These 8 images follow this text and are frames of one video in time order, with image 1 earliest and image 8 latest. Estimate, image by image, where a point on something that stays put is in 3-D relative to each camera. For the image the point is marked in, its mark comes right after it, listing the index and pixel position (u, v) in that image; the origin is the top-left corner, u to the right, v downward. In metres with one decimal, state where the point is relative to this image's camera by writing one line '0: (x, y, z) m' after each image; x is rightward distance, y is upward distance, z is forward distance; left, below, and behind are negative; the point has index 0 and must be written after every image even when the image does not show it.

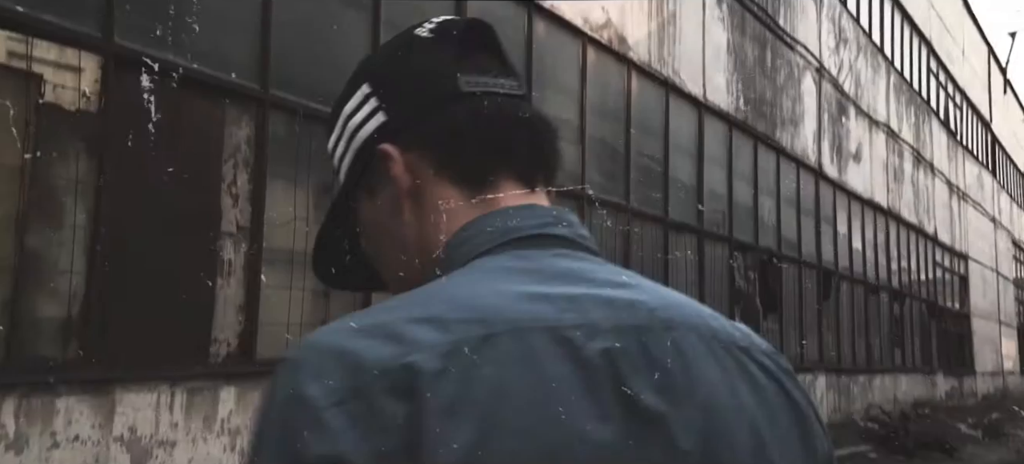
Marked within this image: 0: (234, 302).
0: (-1.8, -0.5, +4.9) m
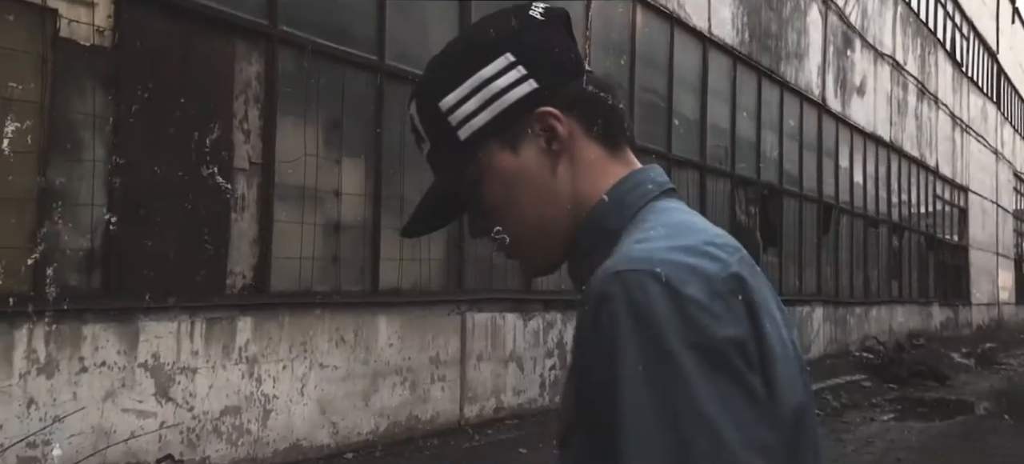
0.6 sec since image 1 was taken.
0: (-1.7, 0.0, +5.0) m
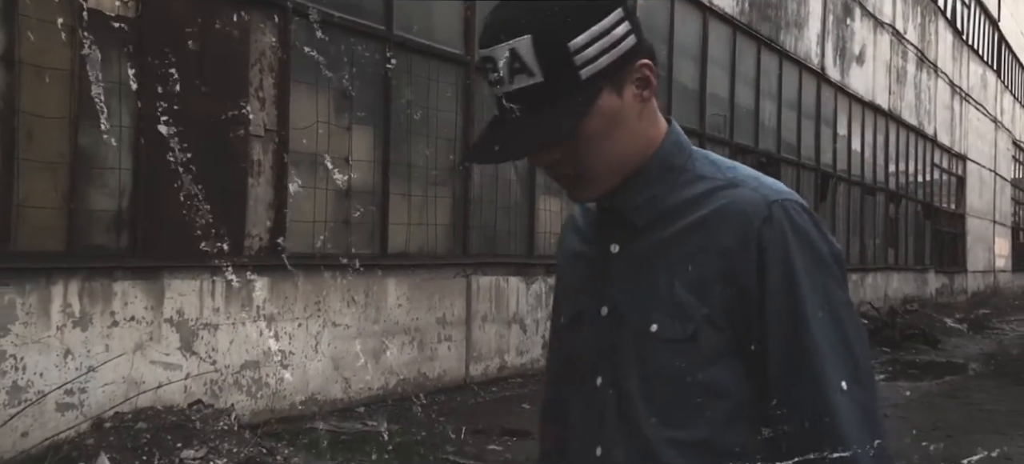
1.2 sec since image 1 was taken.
0: (-1.7, +0.2, +5.3) m
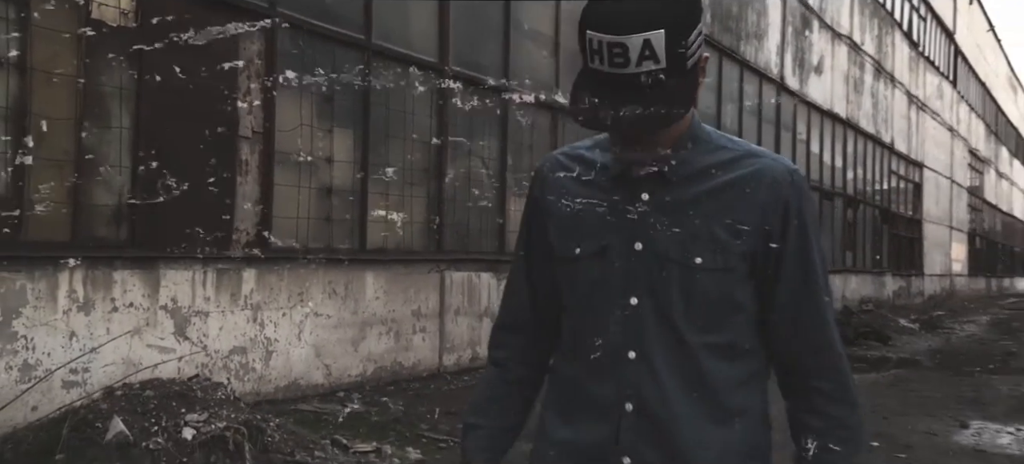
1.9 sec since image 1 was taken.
0: (-1.9, +0.2, +5.6) m
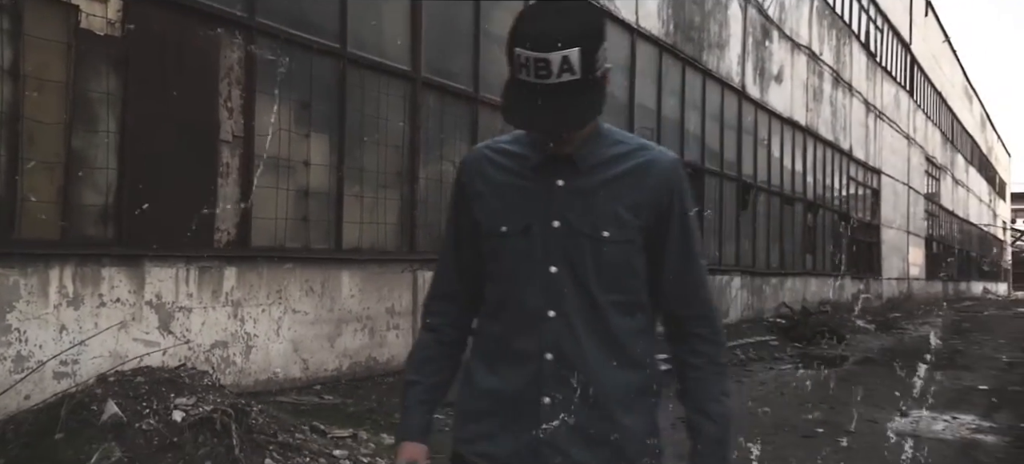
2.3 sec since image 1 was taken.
0: (-2.1, +0.2, +5.9) m
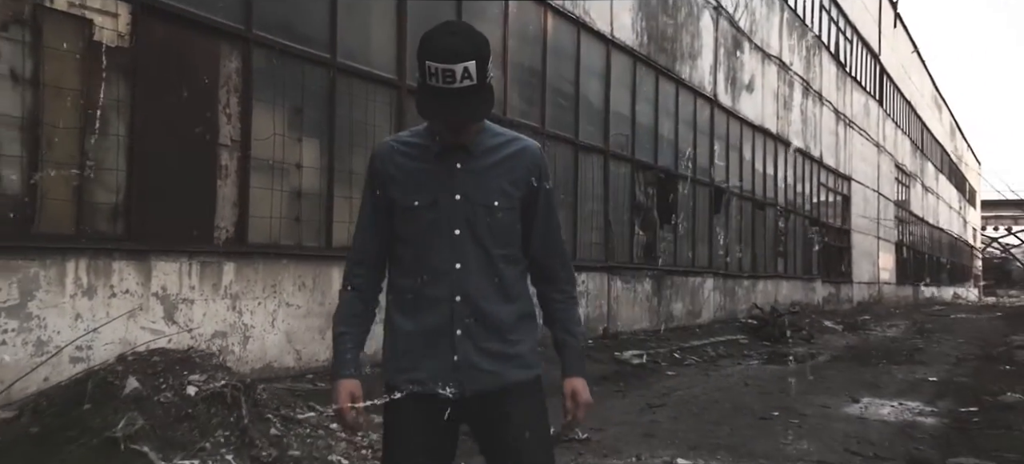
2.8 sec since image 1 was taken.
0: (-2.3, +0.3, +6.3) m
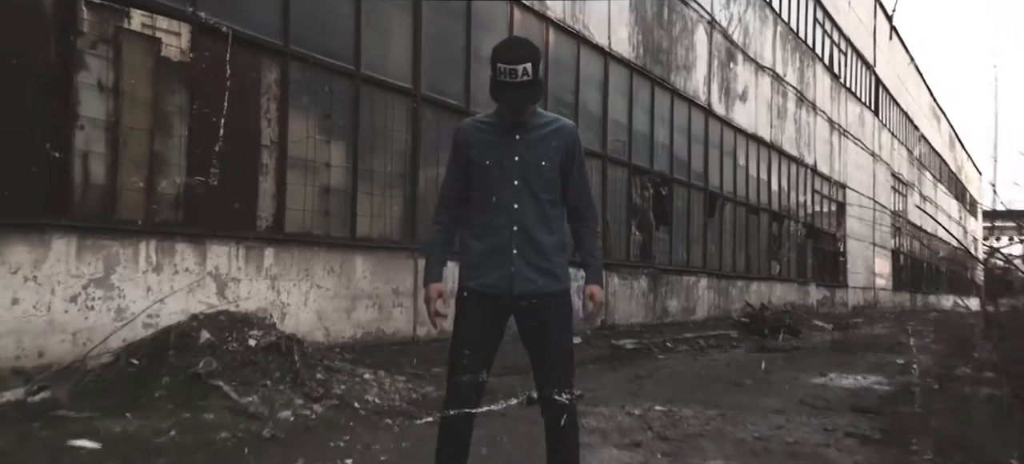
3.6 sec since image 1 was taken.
0: (-2.3, +0.4, +7.2) m
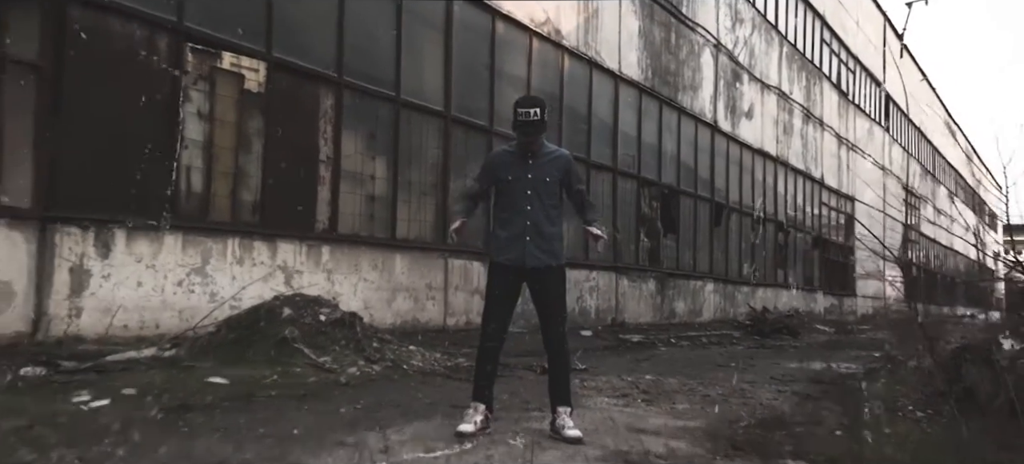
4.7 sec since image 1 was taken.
0: (-2.1, +0.4, +8.6) m
